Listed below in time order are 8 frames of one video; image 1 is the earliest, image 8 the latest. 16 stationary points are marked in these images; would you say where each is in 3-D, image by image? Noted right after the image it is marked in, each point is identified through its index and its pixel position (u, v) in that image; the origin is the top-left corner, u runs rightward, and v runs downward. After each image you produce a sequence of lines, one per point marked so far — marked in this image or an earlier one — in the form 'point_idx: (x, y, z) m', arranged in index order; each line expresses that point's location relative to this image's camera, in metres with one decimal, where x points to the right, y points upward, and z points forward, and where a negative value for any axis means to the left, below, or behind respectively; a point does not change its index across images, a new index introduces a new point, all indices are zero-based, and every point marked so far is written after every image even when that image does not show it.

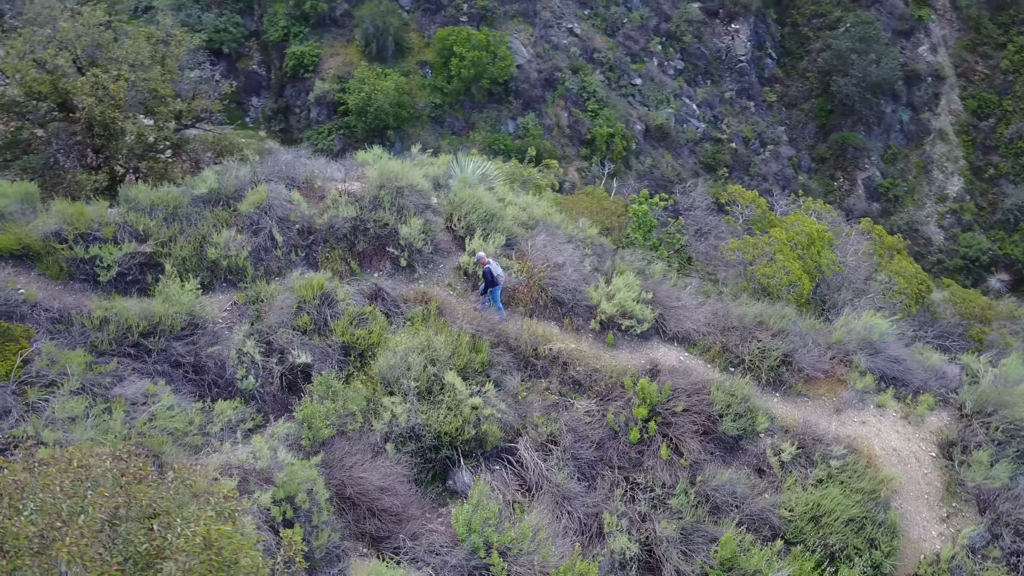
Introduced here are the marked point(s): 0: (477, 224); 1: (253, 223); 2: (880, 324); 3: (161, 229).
0: (-0.5, +0.9, +11.1) m
1: (-3.3, +0.8, +10.3) m
2: (+4.7, -0.5, +10.4) m
3: (-4.3, +0.7, +10.0) m
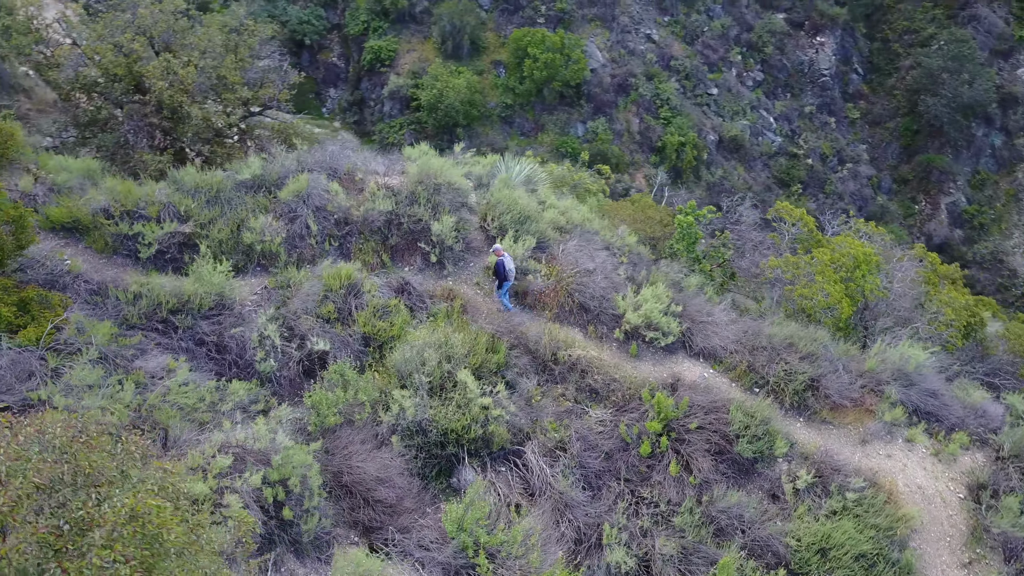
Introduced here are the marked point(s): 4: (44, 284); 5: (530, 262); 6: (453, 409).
0: (-0.1, +0.9, +11.2) m
1: (-2.9, +1.0, +10.6) m
2: (+4.9, -0.8, +10.0) m
3: (-3.9, +1.0, +10.3) m
4: (-5.1, 0.0, +9.1) m
5: (+0.2, +0.3, +10.7) m
6: (-0.6, -1.3, +8.6) m
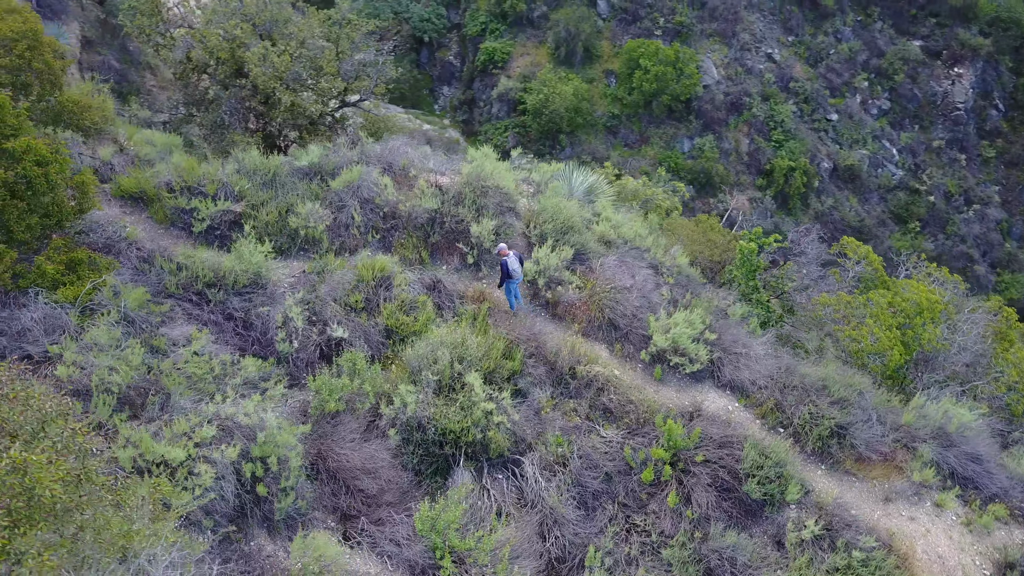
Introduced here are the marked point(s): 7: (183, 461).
0: (+0.5, +0.8, +11.1) m
1: (-2.3, +1.2, +10.9) m
2: (+5.1, -1.4, +9.2) m
3: (-3.4, +1.3, +10.8) m
4: (-4.9, +0.5, +9.7) m
5: (+0.7, +0.2, +10.6) m
6: (-0.6, -1.3, +8.6) m
7: (-2.7, -1.4, +6.7) m
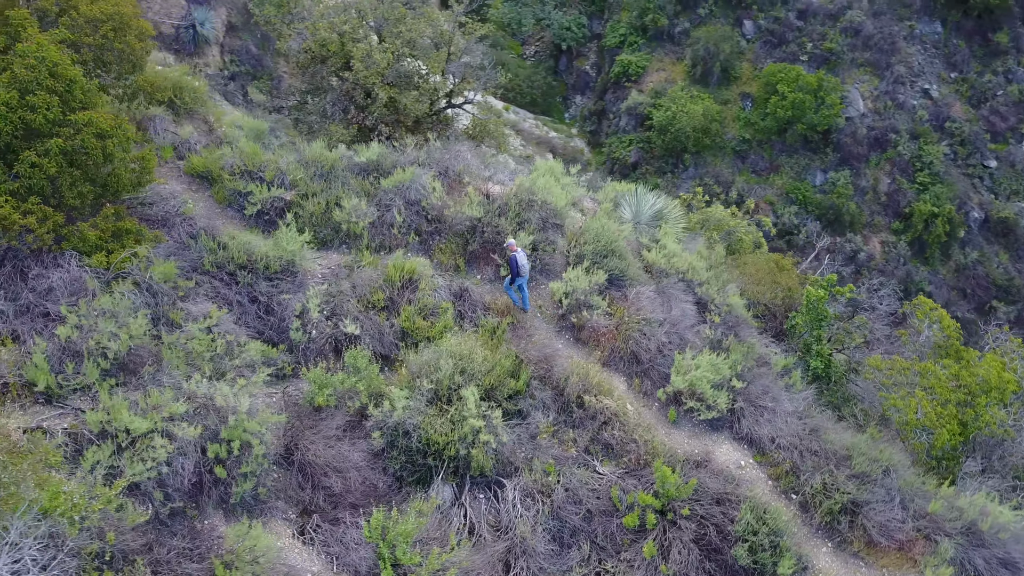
0: (+1.0, +0.4, +10.8) m
1: (-1.7, +1.2, +11.1) m
2: (+4.9, -2.3, +8.2) m
3: (-2.7, +1.4, +11.1) m
4: (-4.5, +0.9, +10.3) m
5: (+1.0, -0.1, +10.3) m
6: (-0.7, -1.4, +8.5) m
7: (-3.2, -1.2, +7.0) m
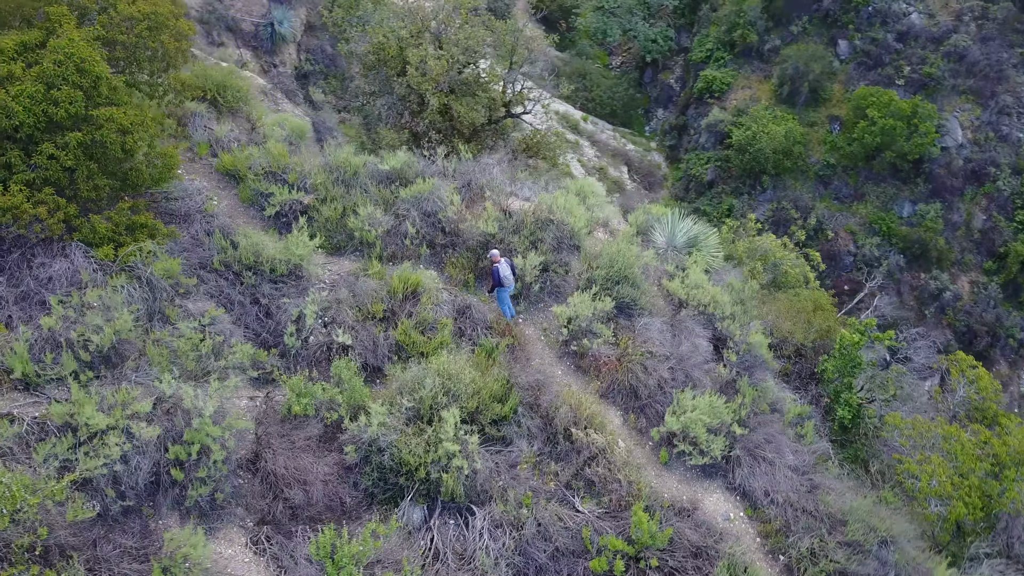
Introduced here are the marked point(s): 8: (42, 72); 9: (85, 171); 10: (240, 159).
0: (+1.2, +0.1, +10.4) m
1: (-1.5, +1.1, +11.0) m
2: (+4.5, -2.9, +7.4) m
3: (-2.5, +1.4, +11.2) m
4: (-4.3, +0.9, +10.6) m
5: (+1.1, -0.5, +9.9) m
6: (-1.0, -1.6, +8.4) m
7: (-3.5, -1.2, +7.1) m
8: (-5.2, +2.4, +9.1) m
9: (-4.8, +1.3, +9.2) m
10: (-3.8, +1.8, +11.5) m
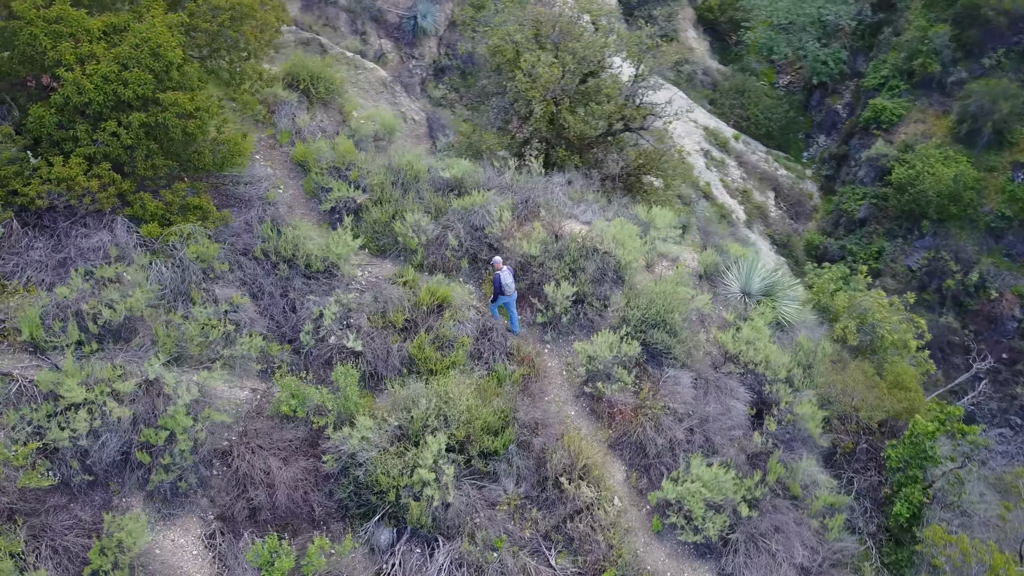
0: (+1.5, -0.4, +9.7) m
1: (-0.8, +0.9, +10.8) m
2: (+3.8, -3.7, +6.1) m
3: (-1.7, +1.3, +11.2) m
4: (-3.7, +1.2, +10.9) m
5: (+1.3, -0.9, +9.3) m
6: (-1.2, -1.8, +8.1) m
7: (-3.9, -1.0, +7.4) m
8: (-4.6, +2.7, +9.6) m
9: (-4.3, +1.6, +9.6) m
10: (-2.9, +2.0, +11.7) m
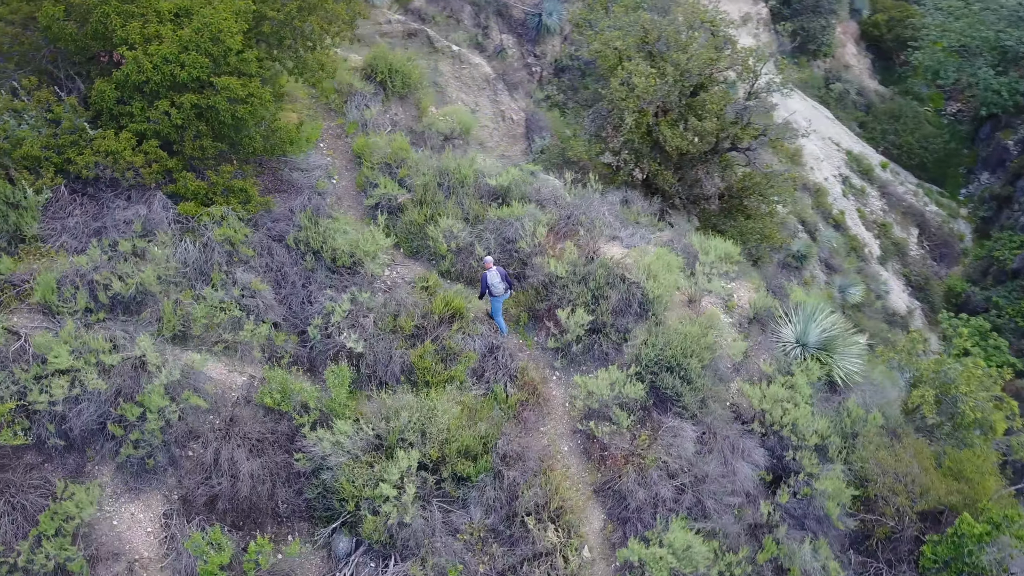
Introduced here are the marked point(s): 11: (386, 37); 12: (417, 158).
0: (+1.6, -0.8, +9.0) m
1: (-0.3, +0.8, +10.5) m
2: (+2.8, -4.4, +5.2) m
3: (-1.1, +1.3, +11.0) m
4: (-3.1, +1.4, +11.1) m
5: (+1.2, -1.3, +8.7) m
6: (-1.5, -1.8, +8.0) m
7: (-4.2, -0.8, +7.7) m
8: (-4.0, +3.1, +10.0) m
9: (-3.9, +1.9, +10.0) m
10: (-2.1, +2.1, +11.7) m
11: (-2.7, +5.4, +17.6) m
12: (-1.3, +1.9, +11.7) m
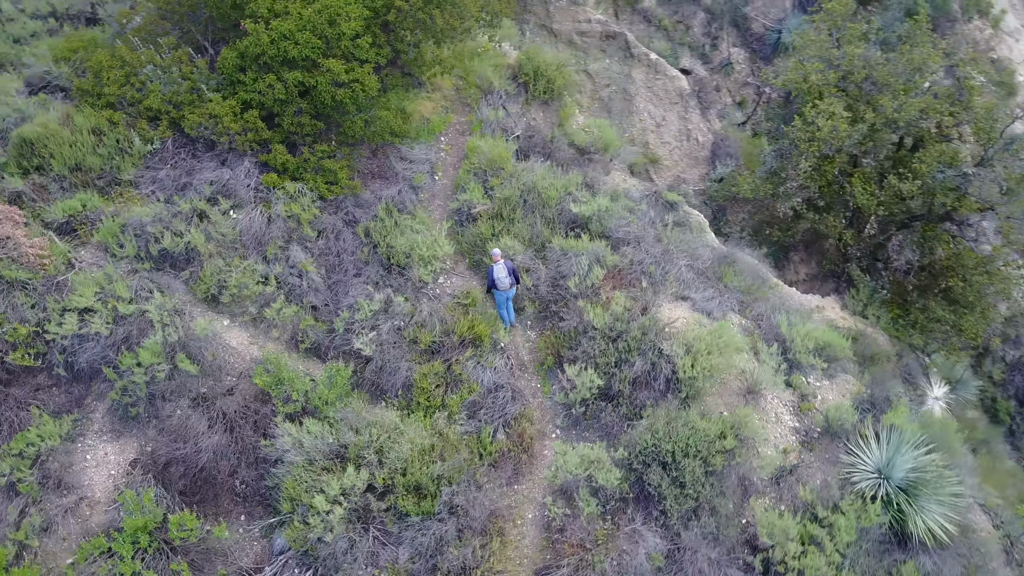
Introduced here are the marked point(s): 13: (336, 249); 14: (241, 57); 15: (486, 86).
0: (+1.4, -1.6, +7.9) m
1: (+0.5, +0.4, +9.8) m
2: (+0.5, -5.2, +4.0) m
3: (0.0, +1.0, +10.5) m
4: (-1.8, +1.6, +11.2) m
5: (+0.8, -1.9, +7.7) m
6: (-2.0, -1.8, +7.9) m
7: (-4.3, -0.2, +8.4) m
8: (-2.7, +3.4, +10.3) m
9: (-2.8, +2.3, +10.3) m
10: (-0.5, +2.0, +11.4) m
11: (+1.5, +5.3, +17.1) m
12: (+0.2, +1.6, +11.2) m
13: (-2.2, +0.5, +10.1) m
14: (-3.5, +2.9, +10.4) m
15: (-0.4, +3.2, +12.7) m
